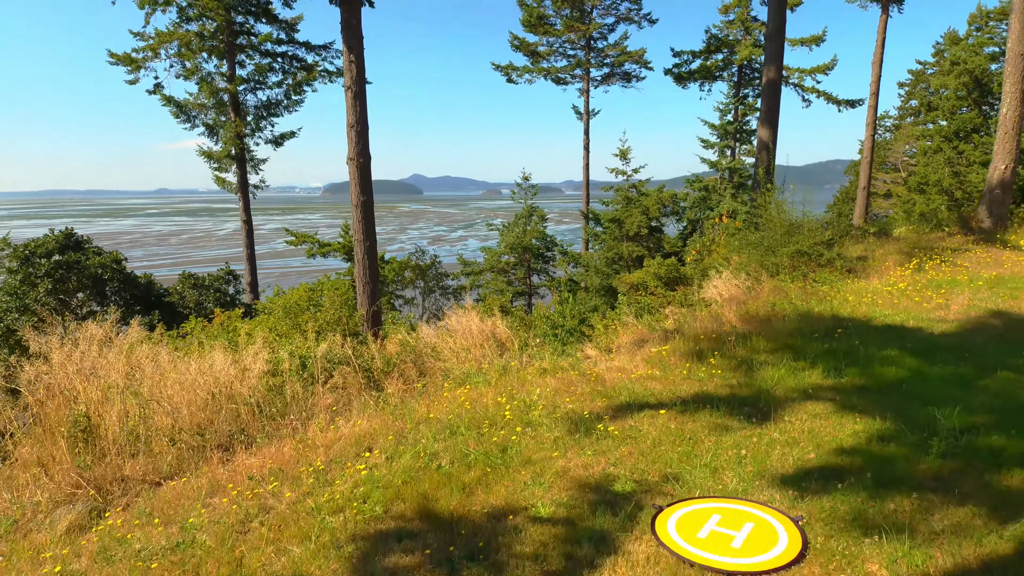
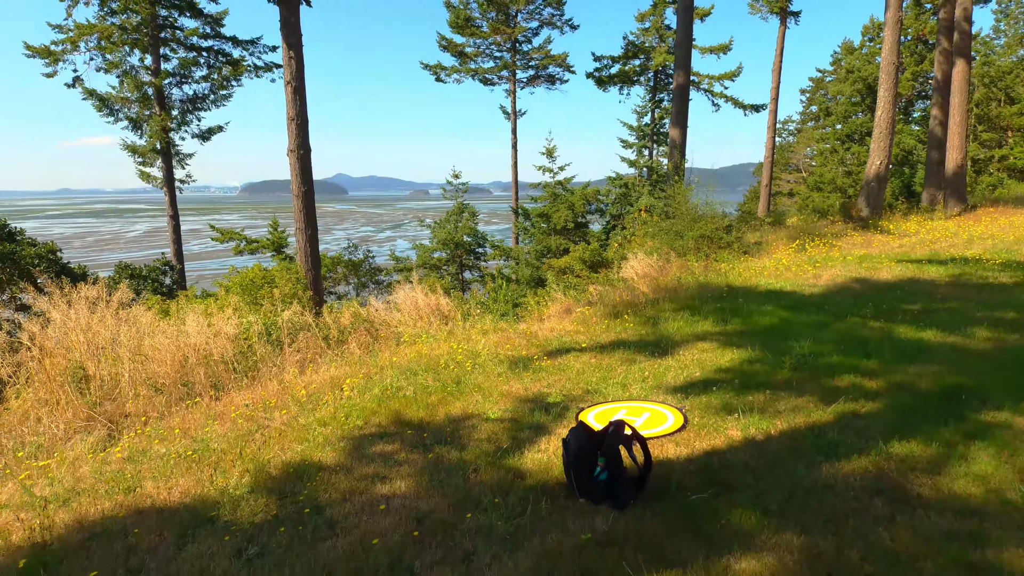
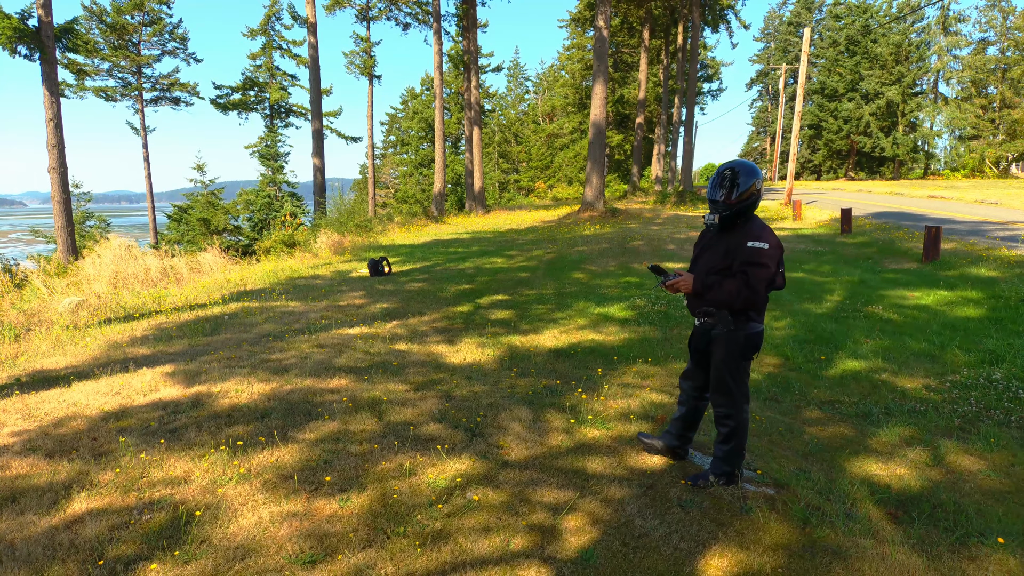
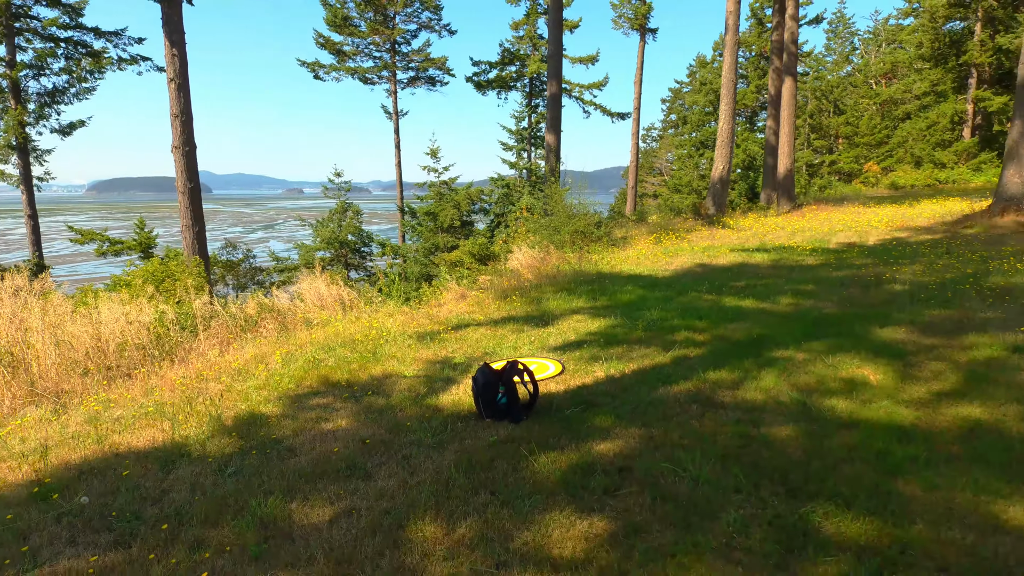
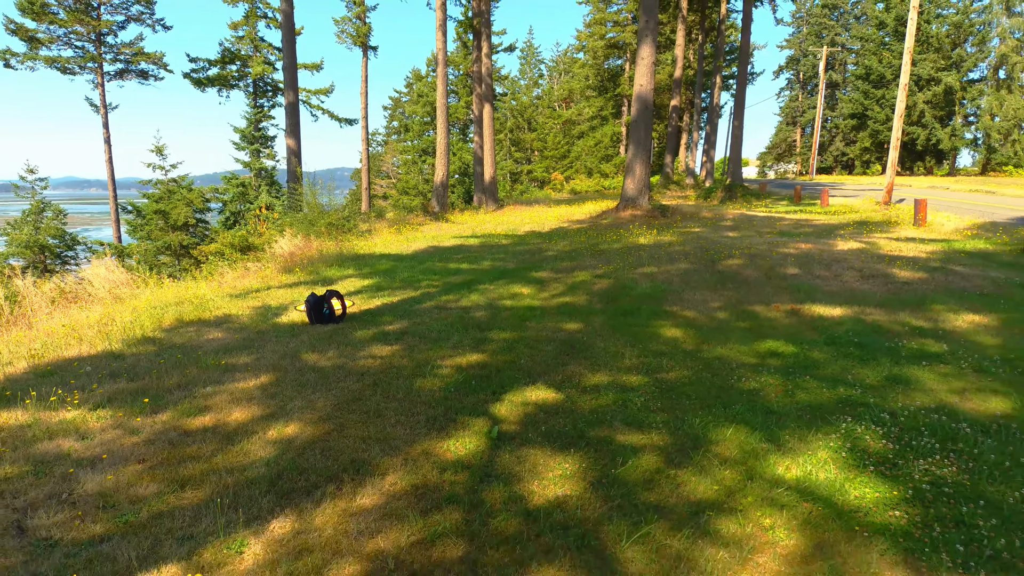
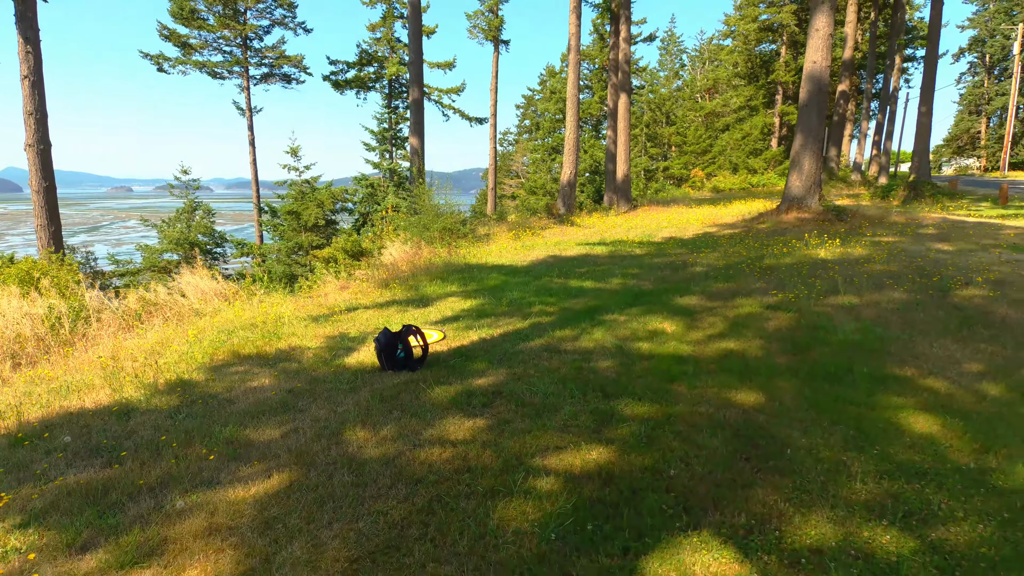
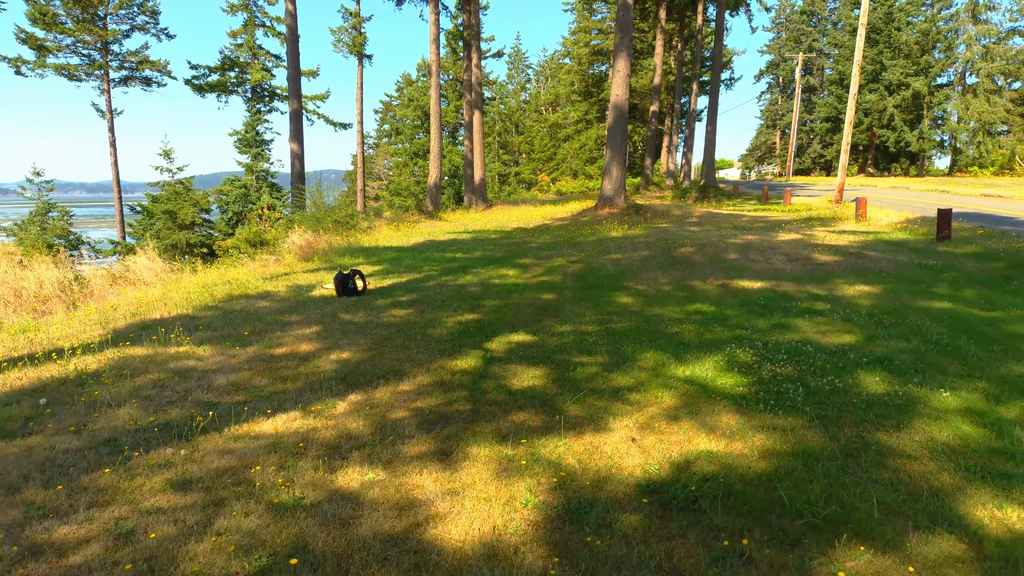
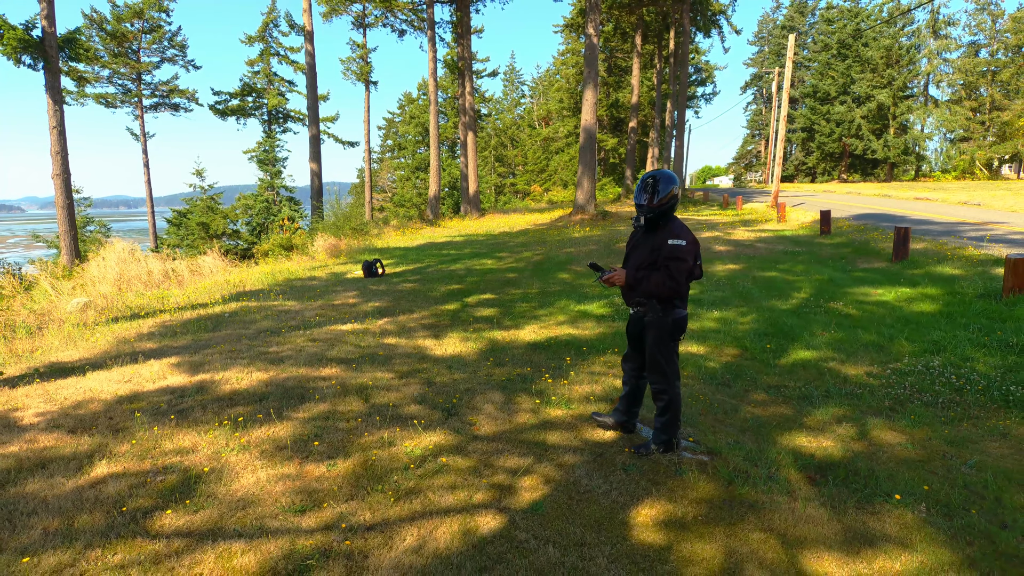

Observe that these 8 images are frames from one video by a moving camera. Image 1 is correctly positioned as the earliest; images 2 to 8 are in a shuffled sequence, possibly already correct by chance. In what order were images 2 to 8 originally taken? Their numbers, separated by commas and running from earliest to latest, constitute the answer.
2, 4, 6, 5, 7, 3, 8
